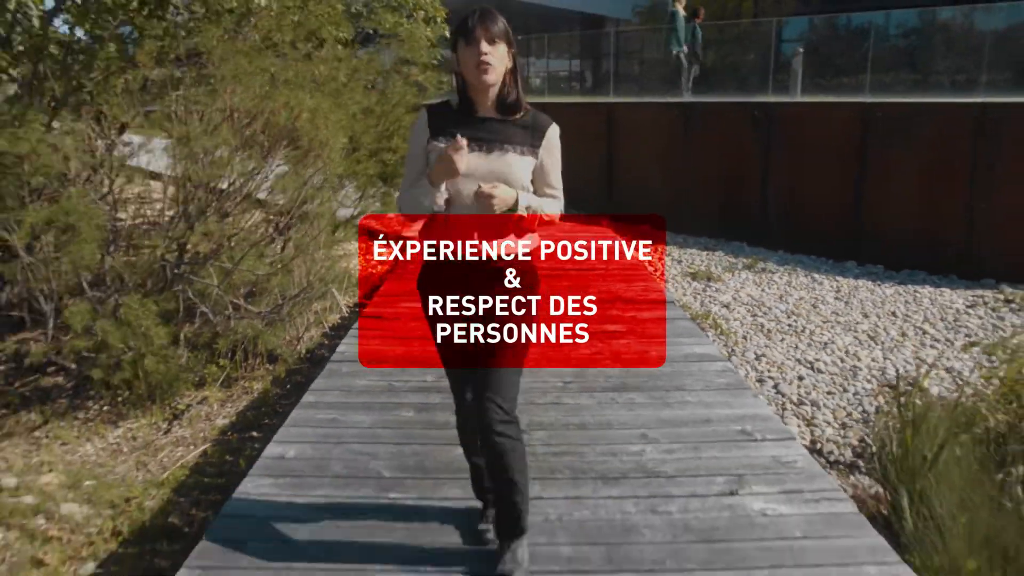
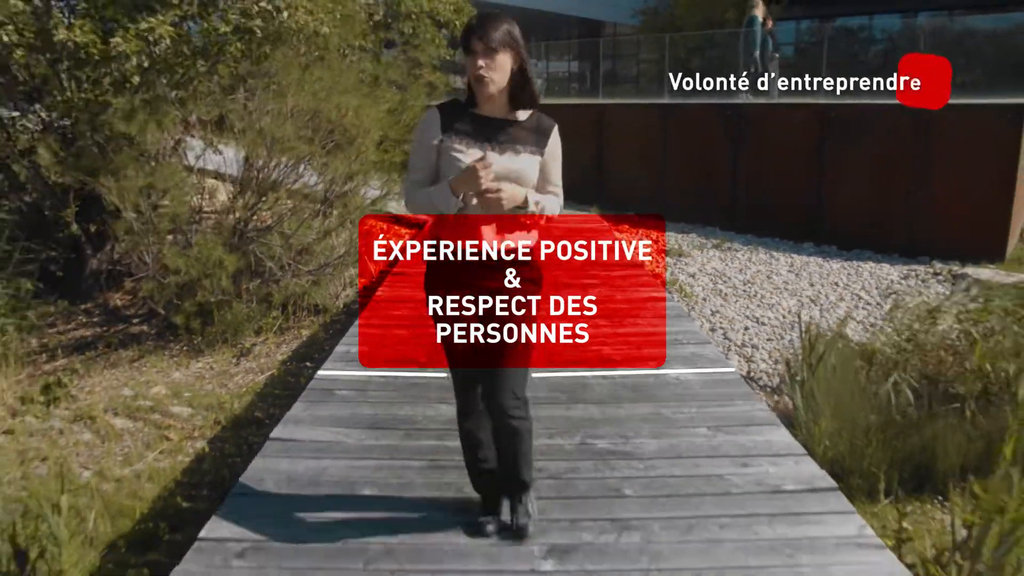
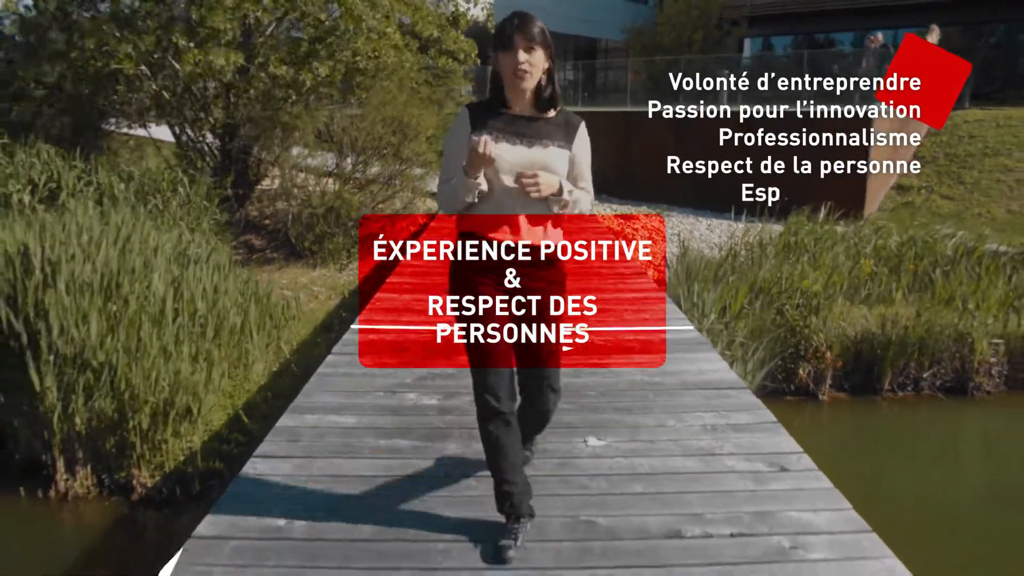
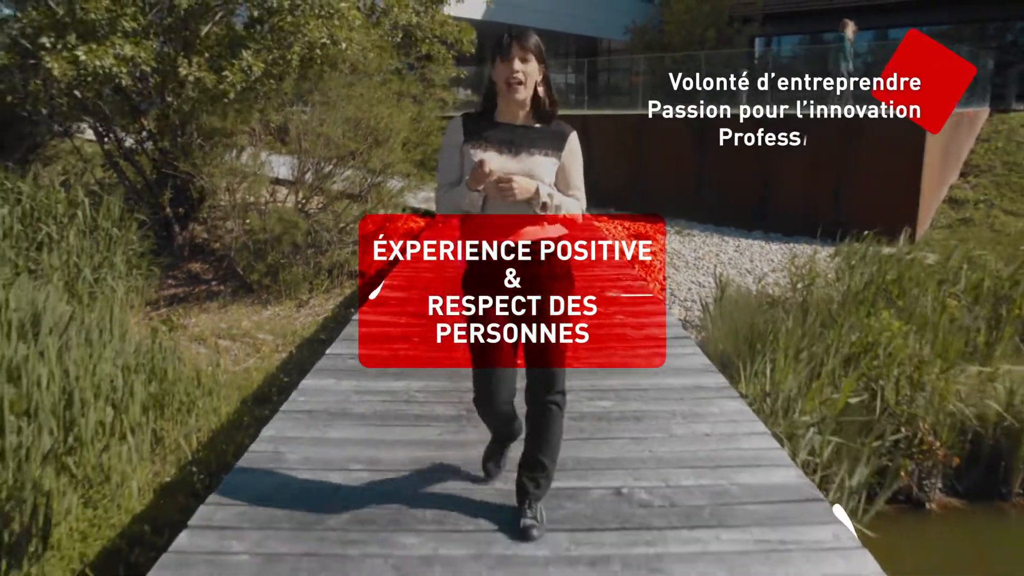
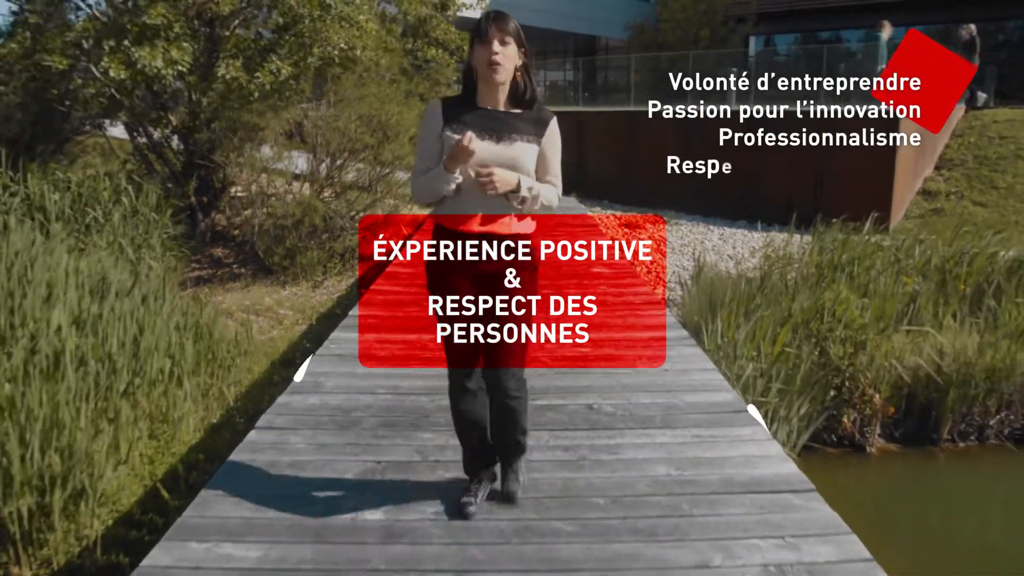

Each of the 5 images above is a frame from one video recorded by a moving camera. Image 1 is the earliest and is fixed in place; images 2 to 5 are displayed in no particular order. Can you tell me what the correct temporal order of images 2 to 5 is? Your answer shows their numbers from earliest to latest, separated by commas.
2, 4, 5, 3
